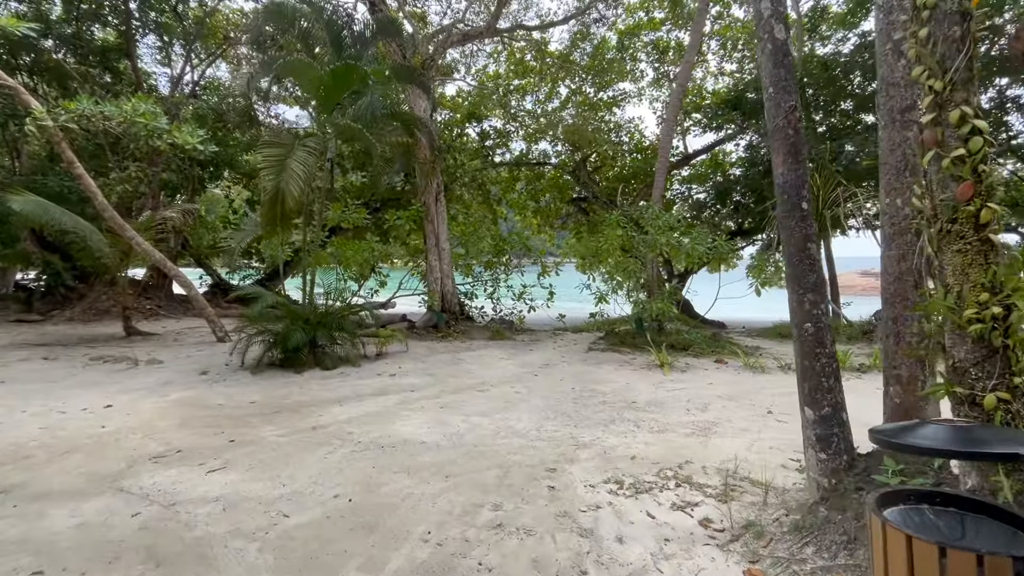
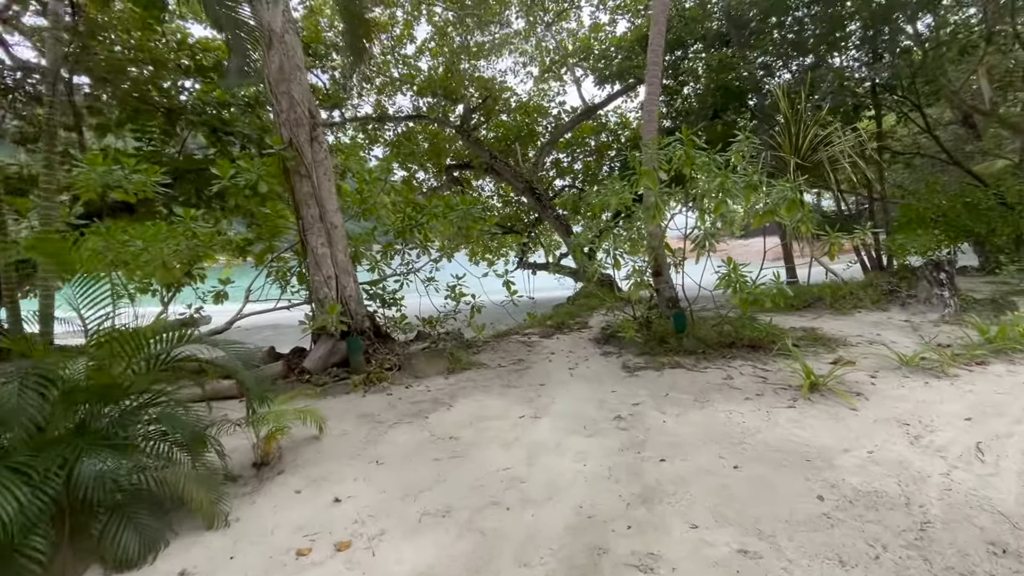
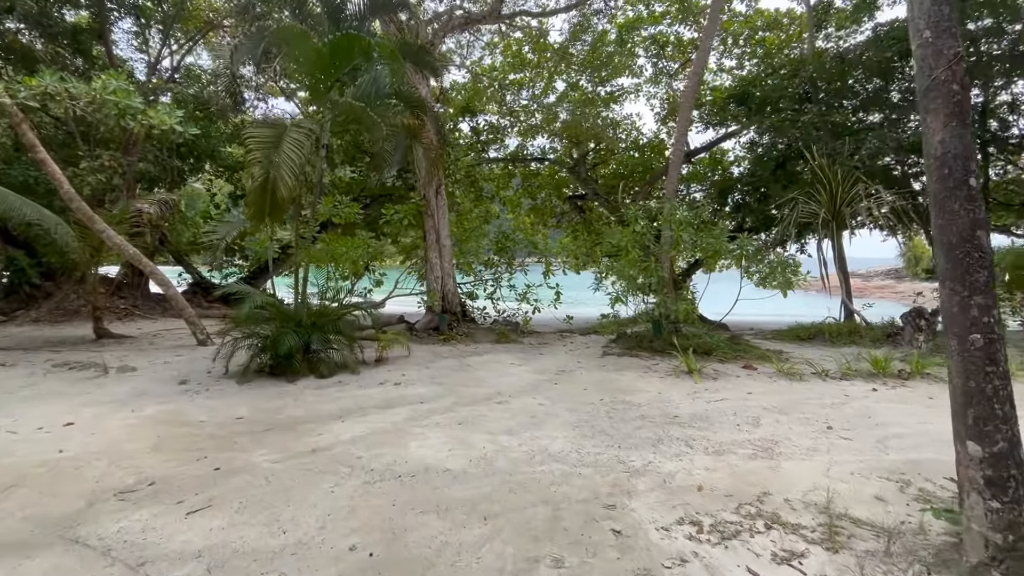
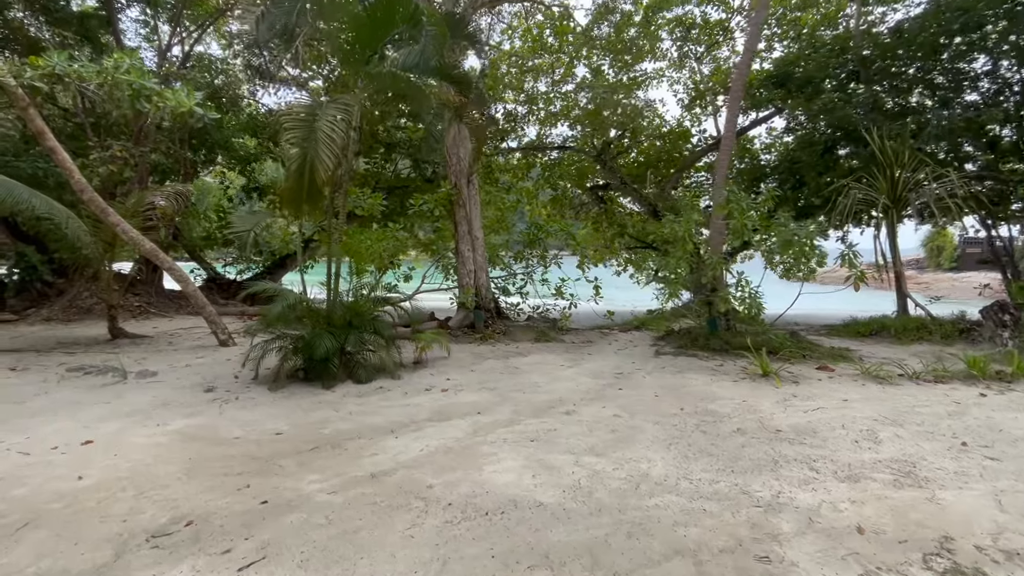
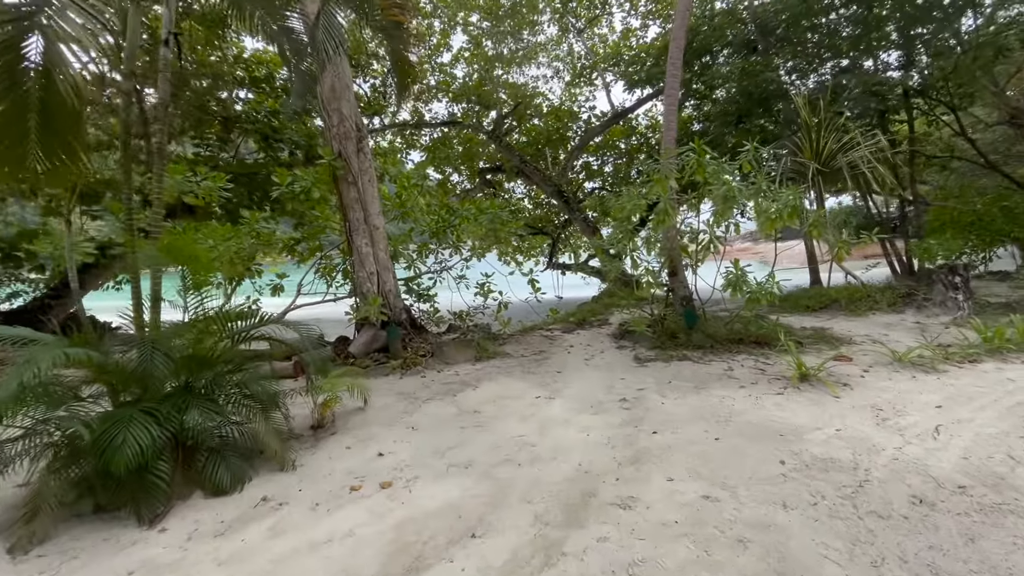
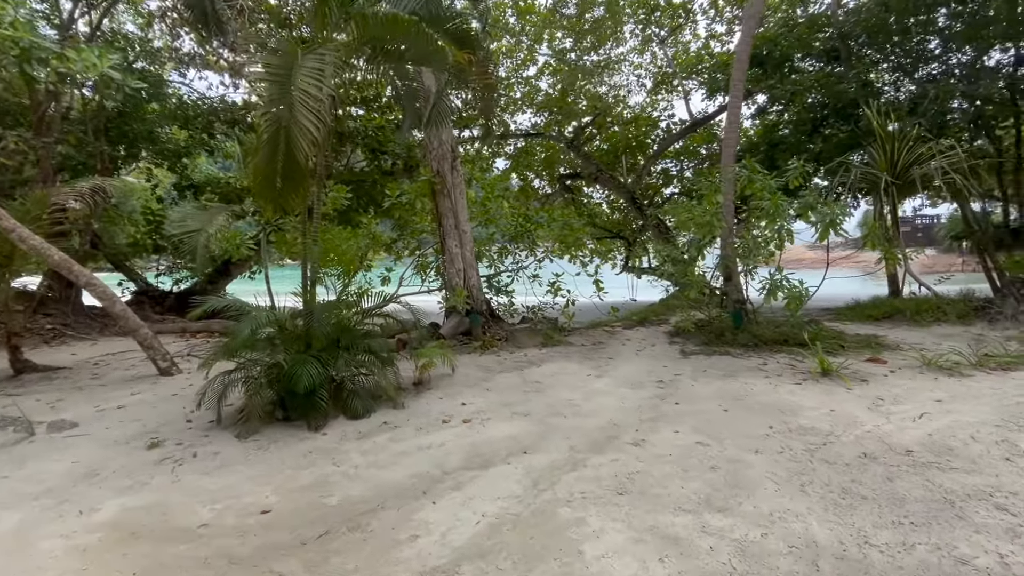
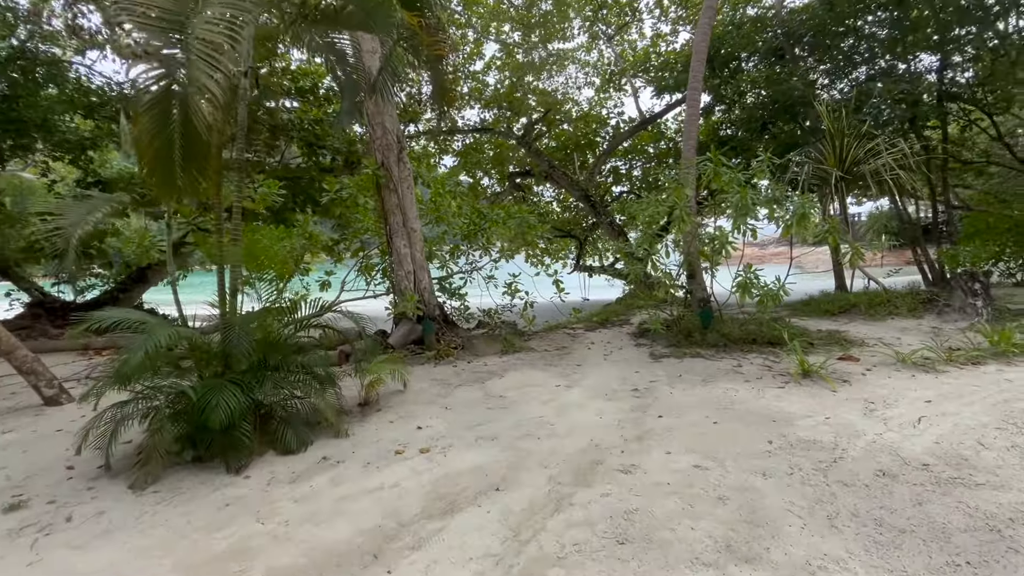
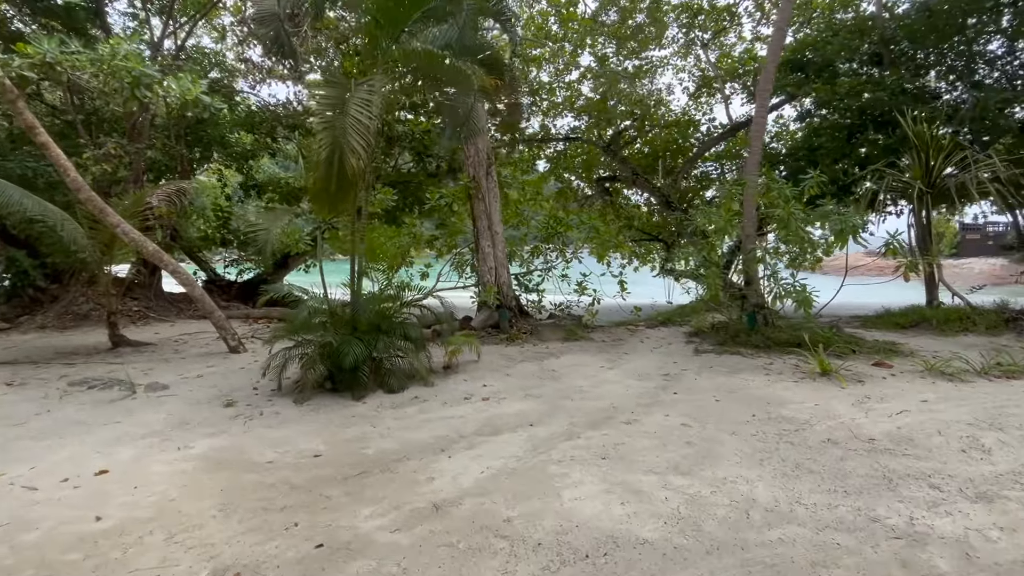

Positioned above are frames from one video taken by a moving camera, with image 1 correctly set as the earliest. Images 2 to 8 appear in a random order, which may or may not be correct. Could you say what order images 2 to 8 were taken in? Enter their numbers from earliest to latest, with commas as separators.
3, 4, 8, 6, 7, 5, 2
